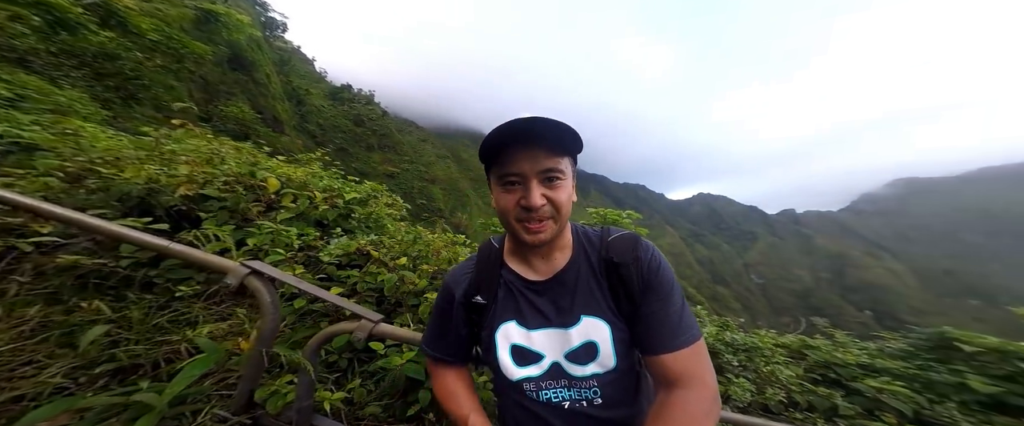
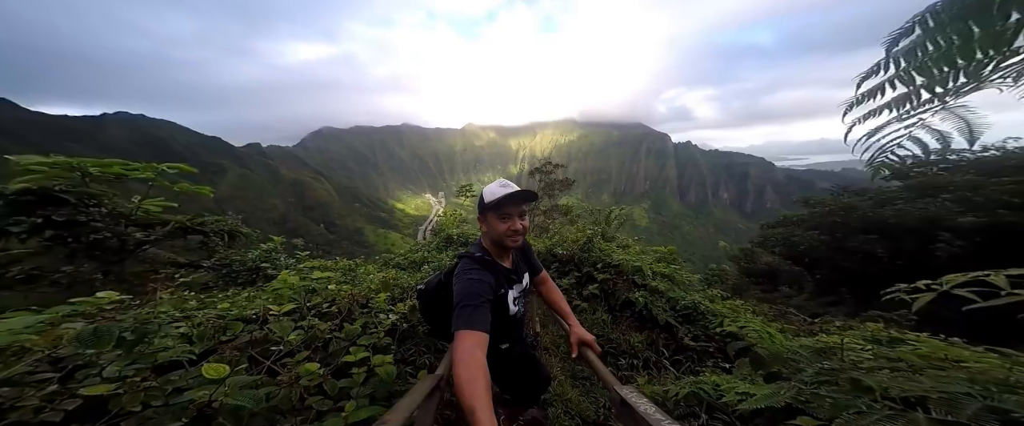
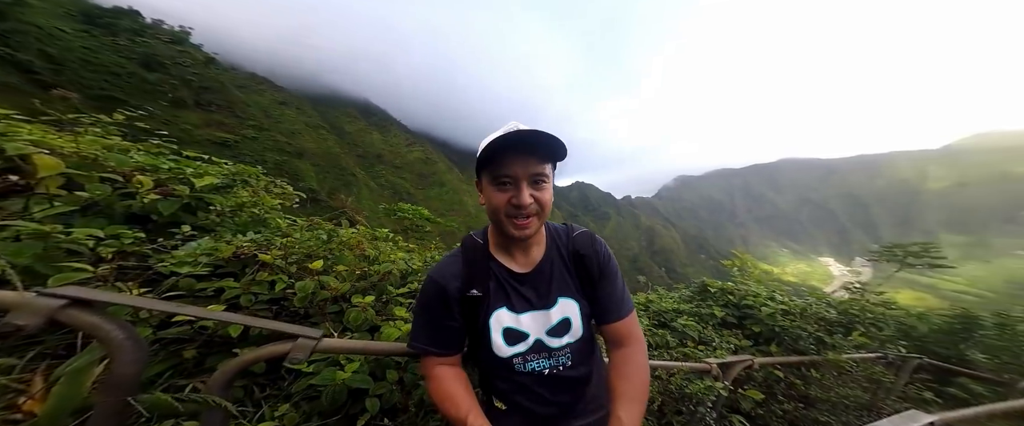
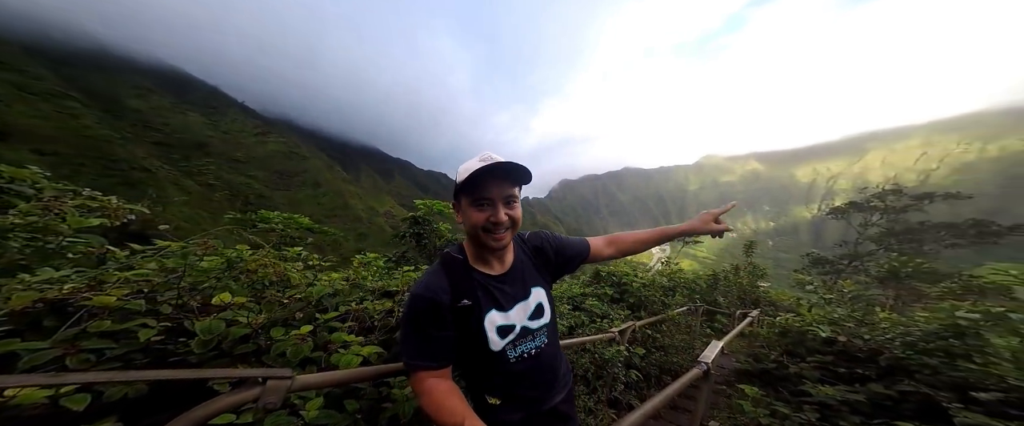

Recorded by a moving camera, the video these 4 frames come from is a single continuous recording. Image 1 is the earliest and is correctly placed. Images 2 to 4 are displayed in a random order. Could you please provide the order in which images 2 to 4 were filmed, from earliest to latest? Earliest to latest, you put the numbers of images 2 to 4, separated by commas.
3, 4, 2
